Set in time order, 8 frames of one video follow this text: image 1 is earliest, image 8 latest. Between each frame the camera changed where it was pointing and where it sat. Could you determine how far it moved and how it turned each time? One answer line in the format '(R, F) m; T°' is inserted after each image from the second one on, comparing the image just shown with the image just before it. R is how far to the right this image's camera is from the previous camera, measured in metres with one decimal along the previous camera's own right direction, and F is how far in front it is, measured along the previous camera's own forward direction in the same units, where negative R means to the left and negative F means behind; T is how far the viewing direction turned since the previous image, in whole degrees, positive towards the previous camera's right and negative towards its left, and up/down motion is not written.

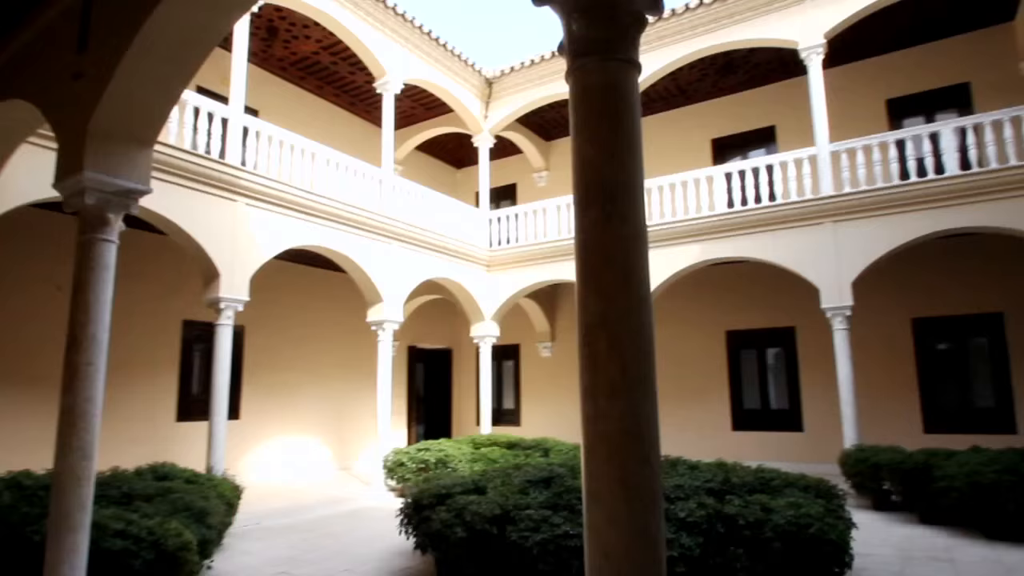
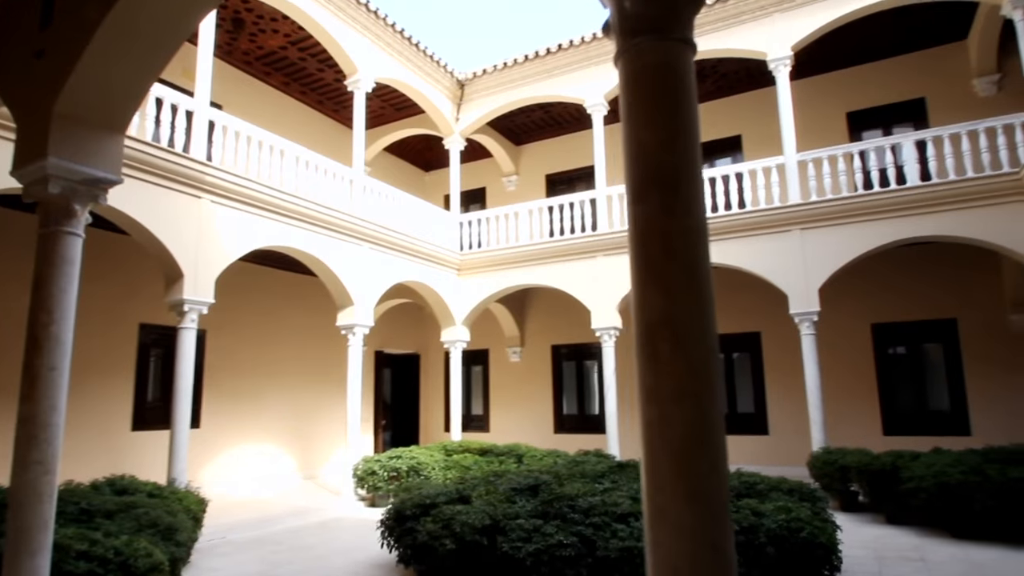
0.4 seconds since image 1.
(-0.2, +0.1) m; +4°
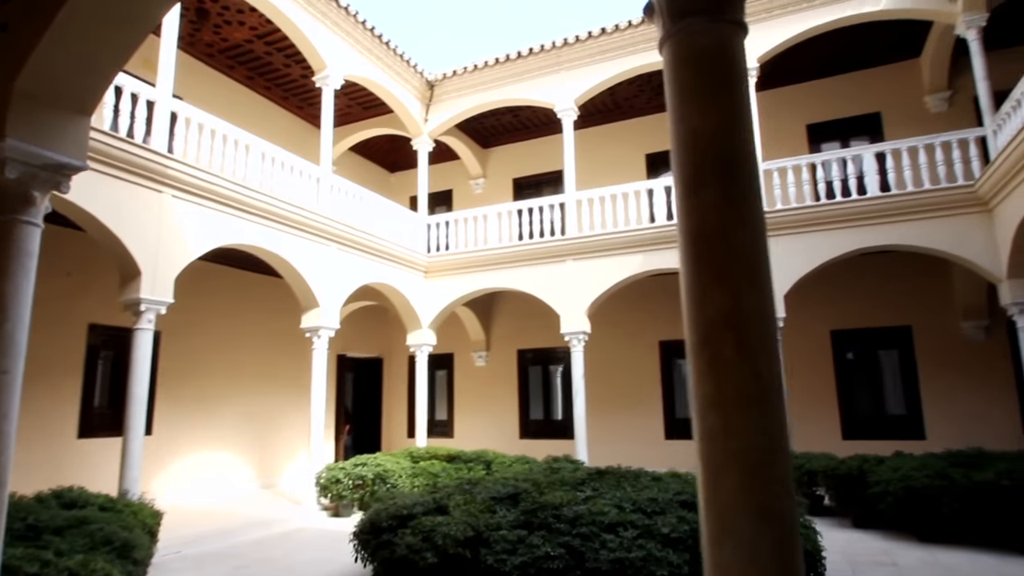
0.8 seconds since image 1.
(-0.2, +0.1) m; +4°
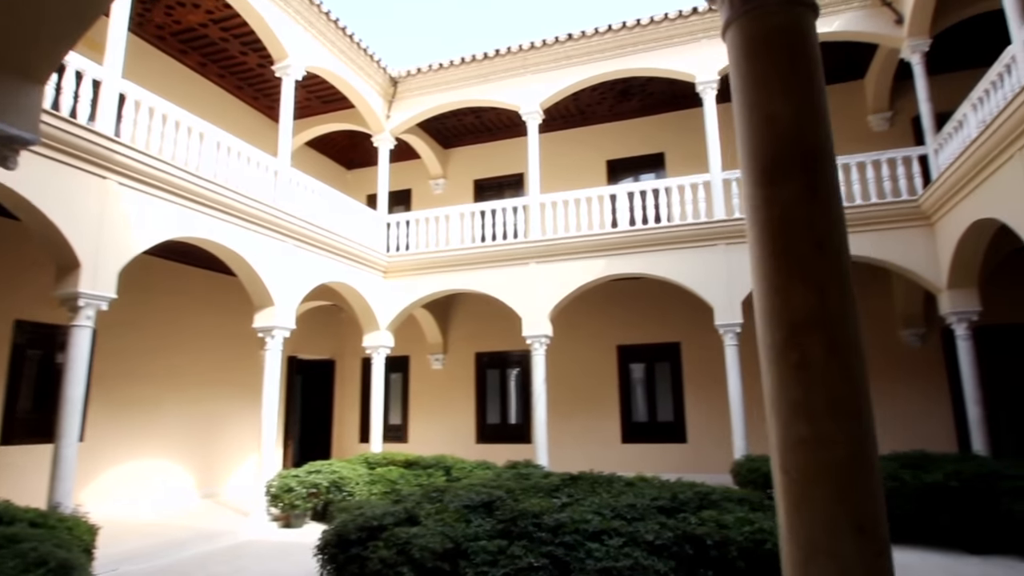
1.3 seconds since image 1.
(-0.2, +0.2) m; +5°
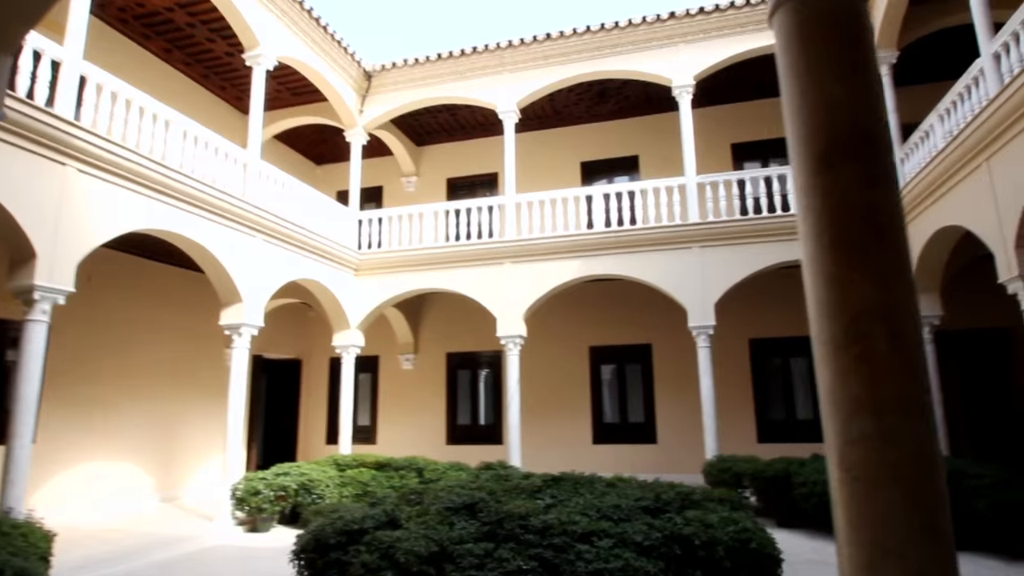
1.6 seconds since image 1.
(-0.1, +0.1) m; +3°
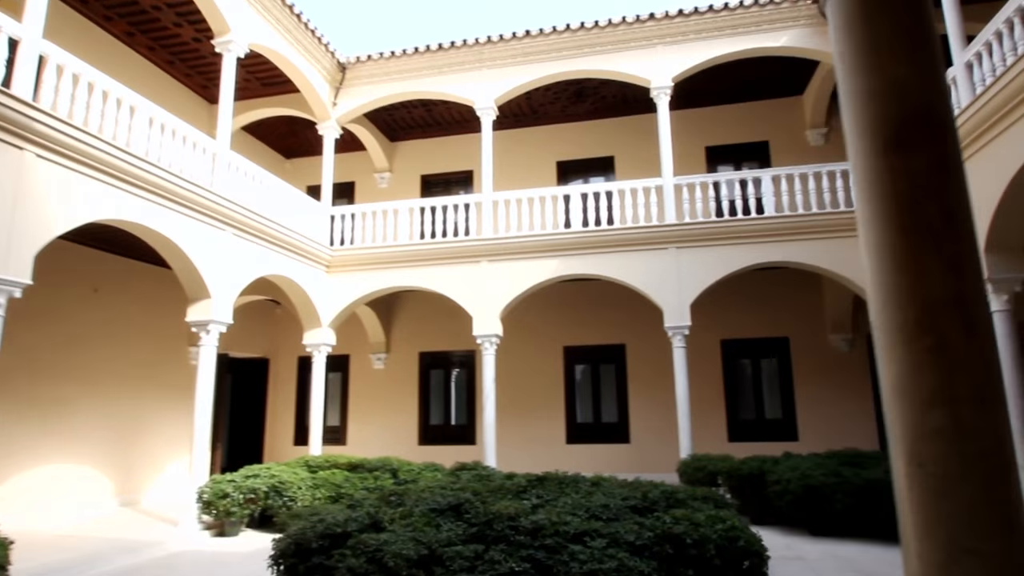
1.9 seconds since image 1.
(-0.2, +0.1) m; +3°
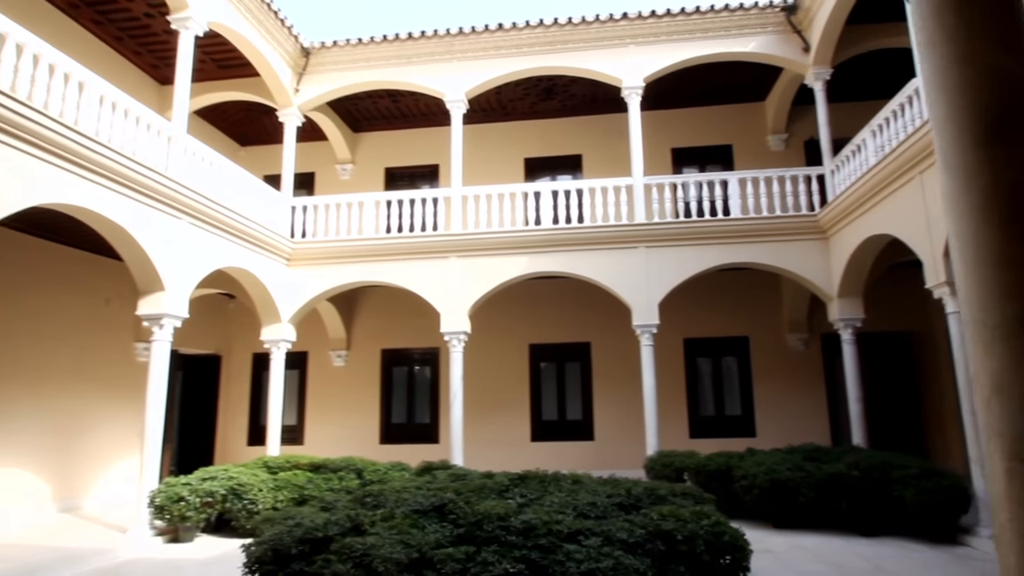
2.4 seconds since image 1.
(-0.2, +0.1) m; +4°
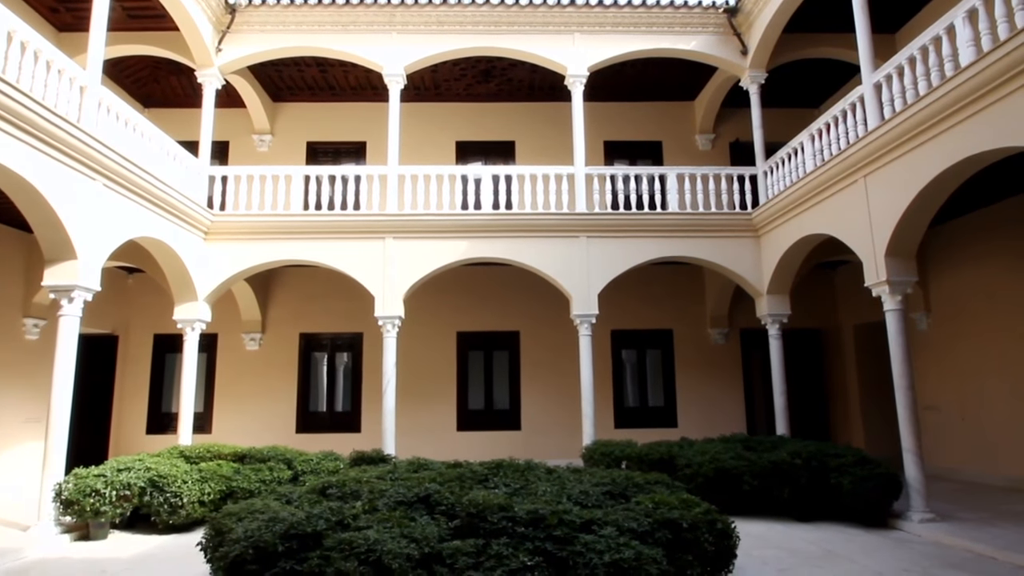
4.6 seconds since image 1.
(-0.6, +0.2) m; +9°
